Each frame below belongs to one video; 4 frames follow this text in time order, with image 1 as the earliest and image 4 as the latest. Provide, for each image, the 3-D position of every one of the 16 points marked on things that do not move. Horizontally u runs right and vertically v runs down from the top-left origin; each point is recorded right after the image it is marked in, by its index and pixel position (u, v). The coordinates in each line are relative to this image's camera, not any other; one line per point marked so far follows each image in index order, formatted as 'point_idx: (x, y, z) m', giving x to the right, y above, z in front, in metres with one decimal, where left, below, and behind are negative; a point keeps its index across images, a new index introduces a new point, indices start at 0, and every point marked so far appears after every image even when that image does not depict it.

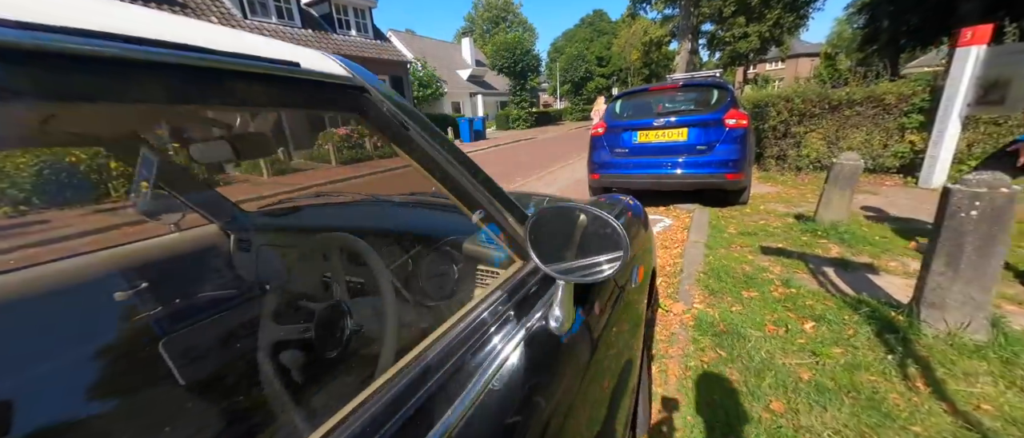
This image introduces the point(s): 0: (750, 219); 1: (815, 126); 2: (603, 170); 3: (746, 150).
0: (+2.6, 0.0, +3.9) m
1: (+5.3, +1.6, +6.2) m
2: (+1.2, +0.6, +4.7) m
3: (+2.7, +0.8, +4.1) m
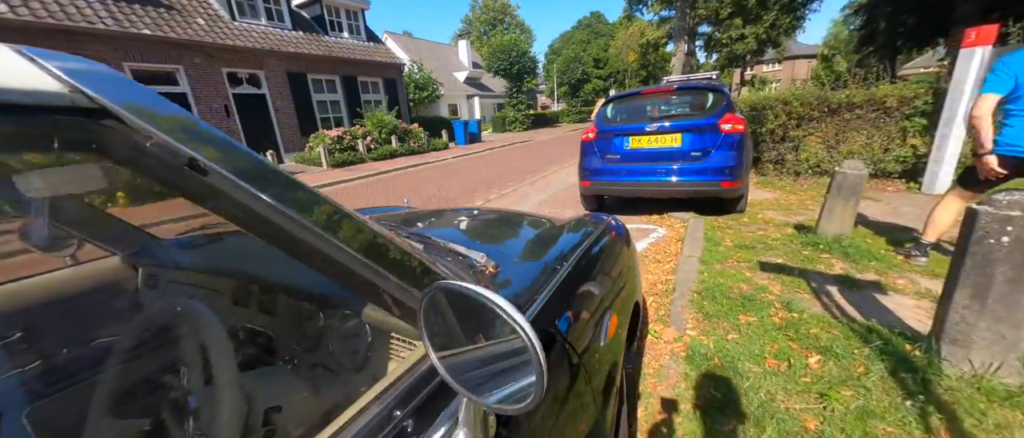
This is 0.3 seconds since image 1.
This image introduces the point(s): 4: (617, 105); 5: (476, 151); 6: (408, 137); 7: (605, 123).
0: (+2.4, -0.1, +3.7) m
1: (+5.1, +1.5, +6.0) m
2: (+1.0, +0.5, +4.5) m
3: (+2.5, +0.7, +3.9) m
4: (+1.3, +1.4, +4.6) m
5: (-1.6, +3.0, +15.4) m
6: (-4.0, +3.2, +13.7) m
7: (+1.2, +1.2, +4.5) m
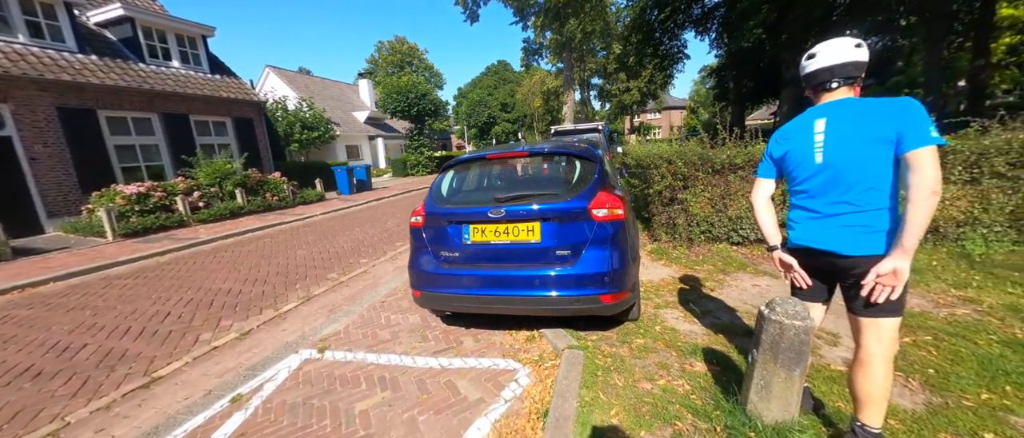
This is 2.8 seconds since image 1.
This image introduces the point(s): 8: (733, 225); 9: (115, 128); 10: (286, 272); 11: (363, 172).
0: (+0.9, -1.0, +2.4) m
1: (+2.9, +0.4, +5.4) m
2: (-0.7, -0.5, +2.9) m
3: (+0.9, -0.3, +2.7) m
4: (-0.5, +0.4, +3.2) m
5: (-5.8, +0.6, +13.2) m
6: (-7.7, +1.0, +11.0) m
7: (-0.6, +0.1, +3.0) m
8: (+3.3, -0.1, +5.4) m
9: (-10.5, +2.4, +9.4) m
10: (-3.3, -0.8, +5.2) m
11: (-6.7, +2.1, +15.9) m
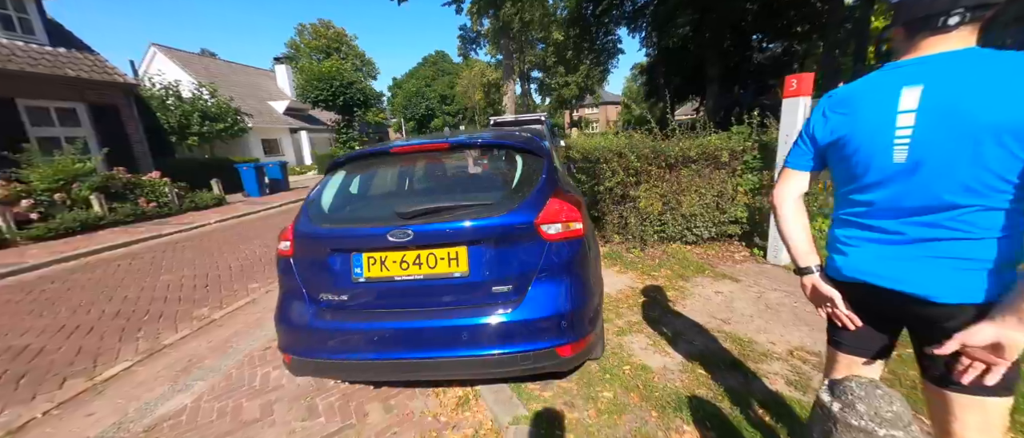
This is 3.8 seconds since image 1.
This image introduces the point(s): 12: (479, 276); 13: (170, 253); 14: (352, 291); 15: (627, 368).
0: (+0.5, -1.1, +1.7) m
1: (+2.0, +0.4, +4.9) m
2: (-1.1, -0.7, +1.9) m
3: (+0.4, -0.4, +2.0) m
4: (-1.0, +0.3, +2.2) m
5: (-7.8, +0.4, +11.3) m
6: (-9.4, +0.7, +8.9) m
7: (-1.1, 0.0, +2.0) m
8: (+2.4, -0.1, +5.0) m
9: (-11.9, +2.0, +6.8) m
10: (-4.1, -1.0, +3.8) m
11: (-9.2, +1.9, +13.8) m
12: (-0.2, -0.3, +1.8) m
13: (-5.8, -0.6, +6.1) m
14: (-0.8, -0.4, +1.9) m
15: (+0.8, -1.0, +2.5) m
